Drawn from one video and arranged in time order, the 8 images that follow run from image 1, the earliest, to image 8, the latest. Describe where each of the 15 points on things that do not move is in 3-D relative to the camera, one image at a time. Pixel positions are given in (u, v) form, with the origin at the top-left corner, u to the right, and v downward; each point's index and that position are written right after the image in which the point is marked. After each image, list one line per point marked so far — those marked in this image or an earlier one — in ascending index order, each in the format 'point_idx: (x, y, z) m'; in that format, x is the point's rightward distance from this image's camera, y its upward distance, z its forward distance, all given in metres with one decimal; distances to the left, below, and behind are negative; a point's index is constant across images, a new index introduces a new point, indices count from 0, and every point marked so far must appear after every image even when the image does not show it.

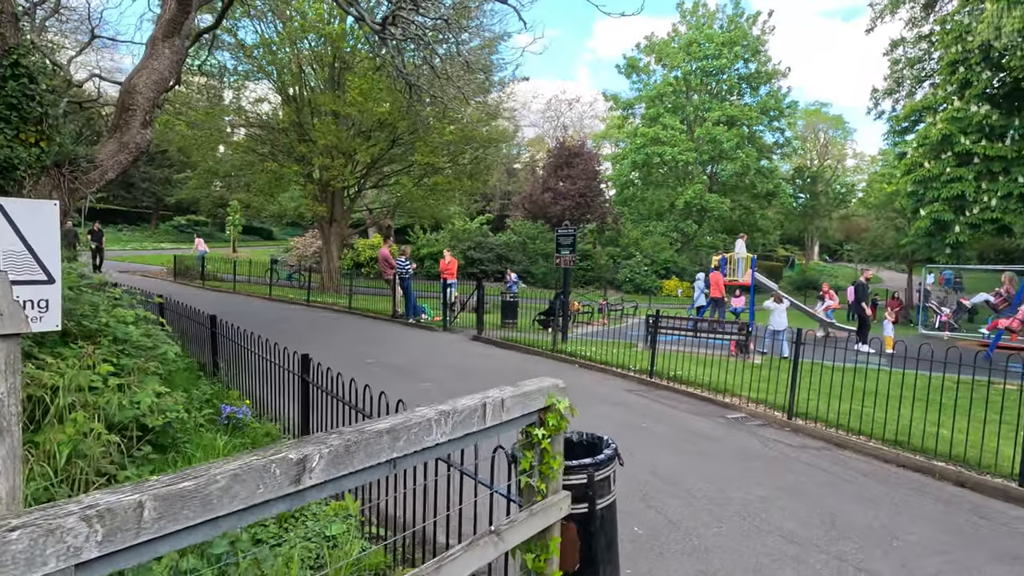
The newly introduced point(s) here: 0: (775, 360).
0: (+4.3, -1.2, +10.8) m
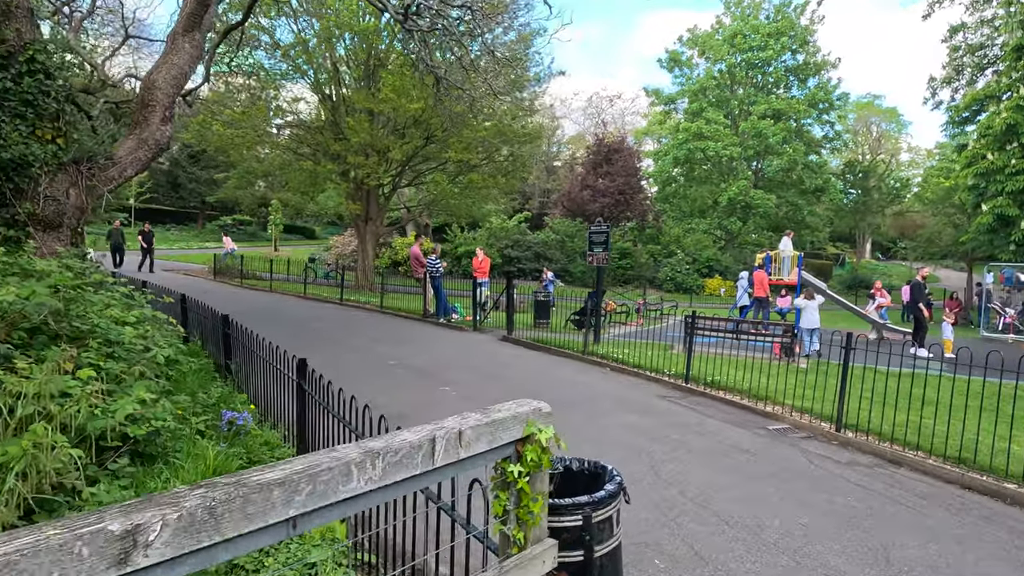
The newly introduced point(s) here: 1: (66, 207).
0: (+4.8, -1.2, +10.2) m
1: (-4.7, +0.9, +6.9) m
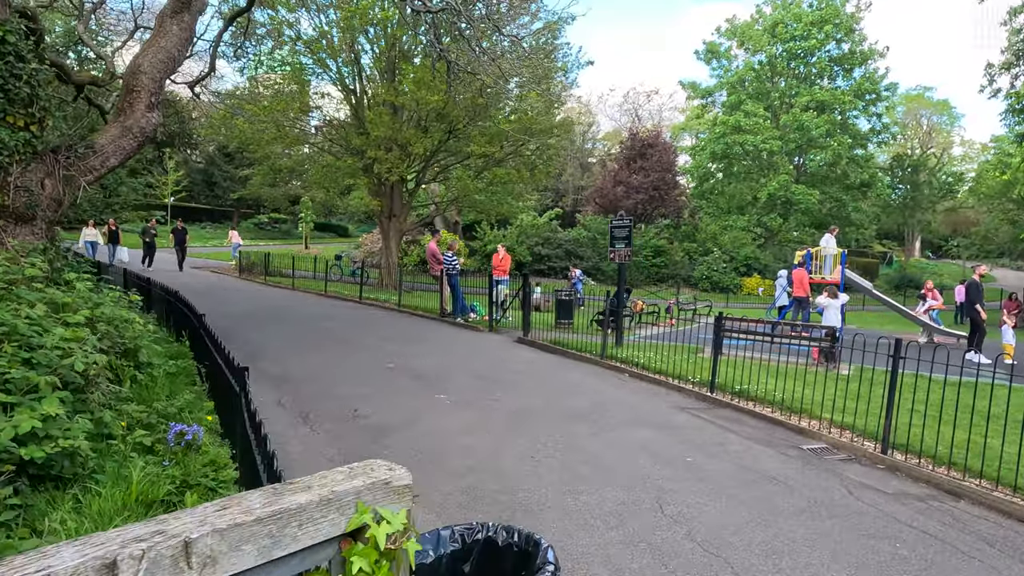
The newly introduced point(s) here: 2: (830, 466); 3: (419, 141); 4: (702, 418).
0: (+5.0, -1.2, +9.2) m
1: (-4.7, +0.9, +6.5) m
2: (+2.4, -1.3, +4.9) m
3: (-2.6, +4.2, +18.8) m
4: (+1.7, -1.2, +6.1) m
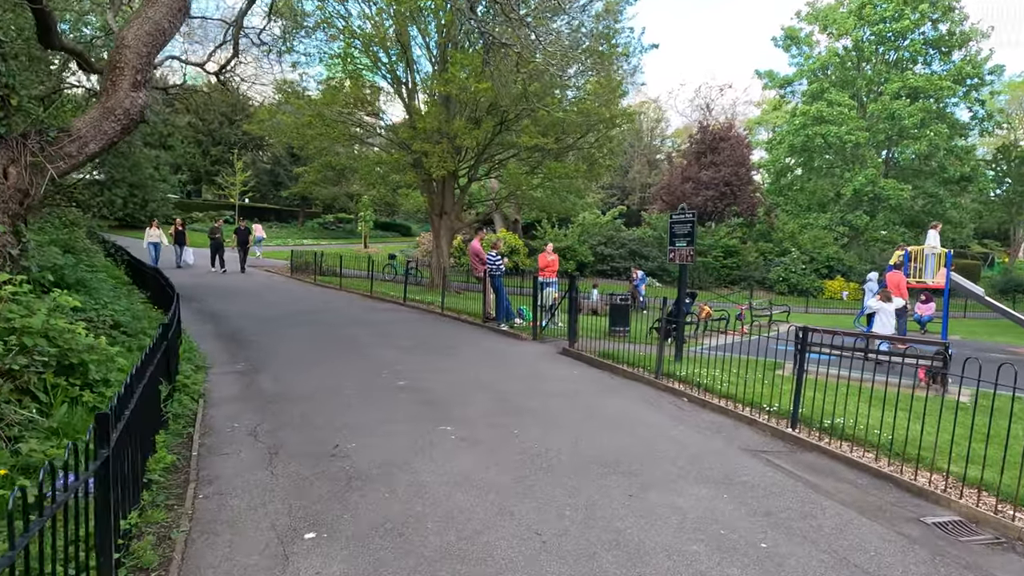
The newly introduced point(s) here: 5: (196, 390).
0: (+5.4, -1.3, +7.4) m
1: (-4.4, +0.9, +5.7) m
2: (+2.4, -1.4, +3.4) m
3: (-1.1, +4.2, +17.7) m
4: (+1.9, -1.3, +4.6) m
5: (-2.9, -0.9, +6.1) m
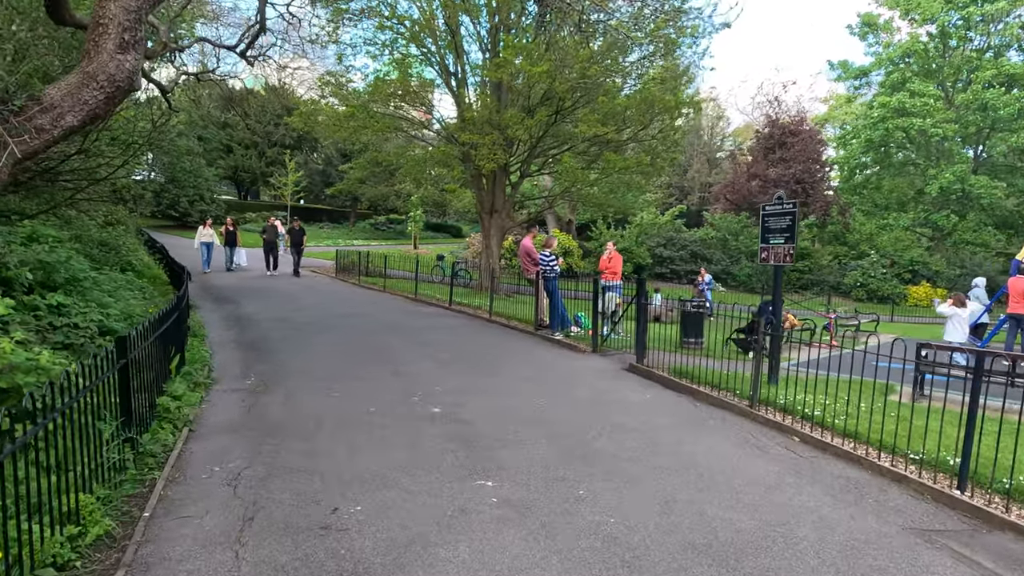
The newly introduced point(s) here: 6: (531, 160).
0: (+5.9, -1.4, +5.6) m
1: (-4.0, +0.9, +4.7) m
2: (+2.6, -1.5, +1.9) m
3: (+0.3, +4.1, +16.4) m
4: (+2.2, -1.3, +3.1) m
5: (-2.5, -1.0, +5.0) m
6: (+0.6, +3.7, +19.1) m
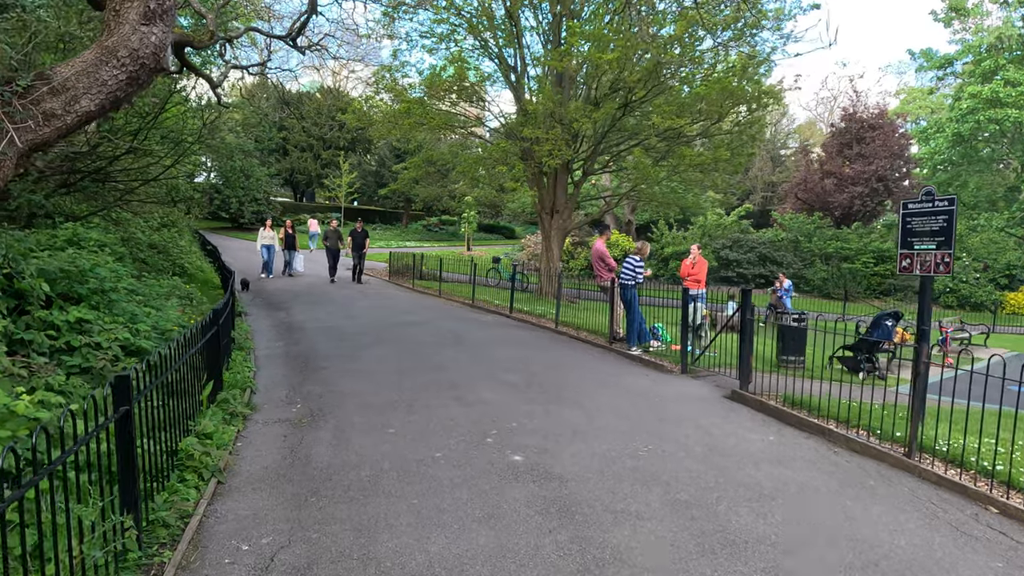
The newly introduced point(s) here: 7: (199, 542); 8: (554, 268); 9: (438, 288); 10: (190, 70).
0: (+6.6, -1.5, +4.1) m
1: (-3.4, +0.8, +3.9) m
2: (+3.0, -1.6, +0.6) m
3: (+1.8, +4.0, +15.3) m
4: (+2.7, -1.5, +1.8) m
5: (-1.9, -1.1, +4.0) m
6: (+2.2, +3.5, +17.9) m
7: (-1.5, -1.2, +3.2) m
8: (+1.2, +0.6, +18.5) m
9: (-2.0, 0.0, +18.1) m
10: (-5.2, +3.5, +10.6) m
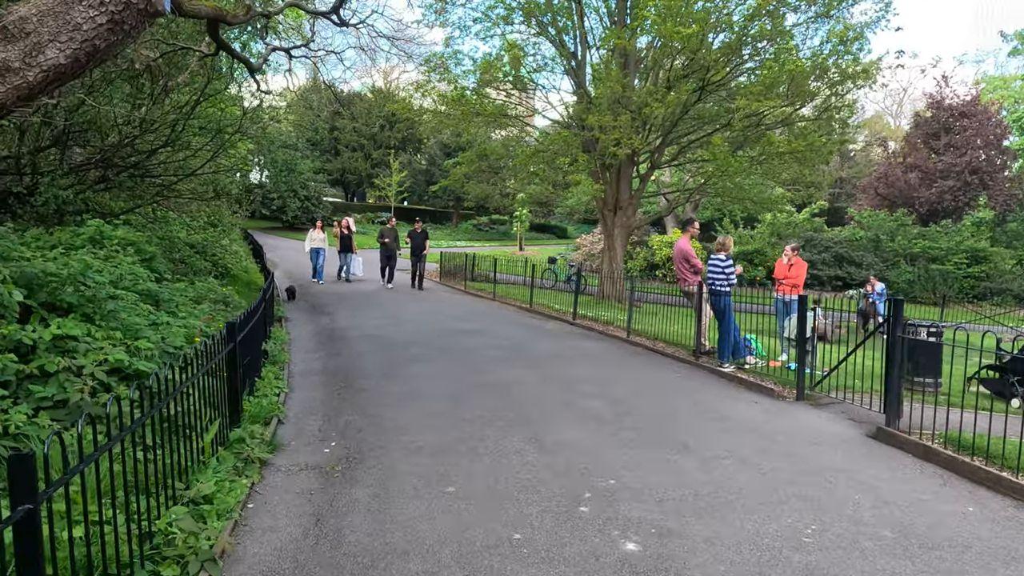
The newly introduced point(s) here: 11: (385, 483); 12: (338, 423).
0: (+7.0, -1.6, +2.3) m
1: (-2.9, +0.7, +2.9) m
2: (+3.2, -1.7, -0.9) m
3: (+3.1, +3.9, +13.8) m
4: (+3.0, -1.5, +0.4) m
5: (-1.4, -1.1, +2.9) m
6: (+3.7, +3.4, +16.4) m
7: (-1.1, -1.3, +2.0) m
8: (+2.8, +0.5, +17.1) m
9: (-0.5, -0.1, +16.9) m
10: (-4.2, +3.5, +9.7) m
11: (-0.7, -1.1, +3.8) m
12: (-1.4, -1.0, +5.1) m
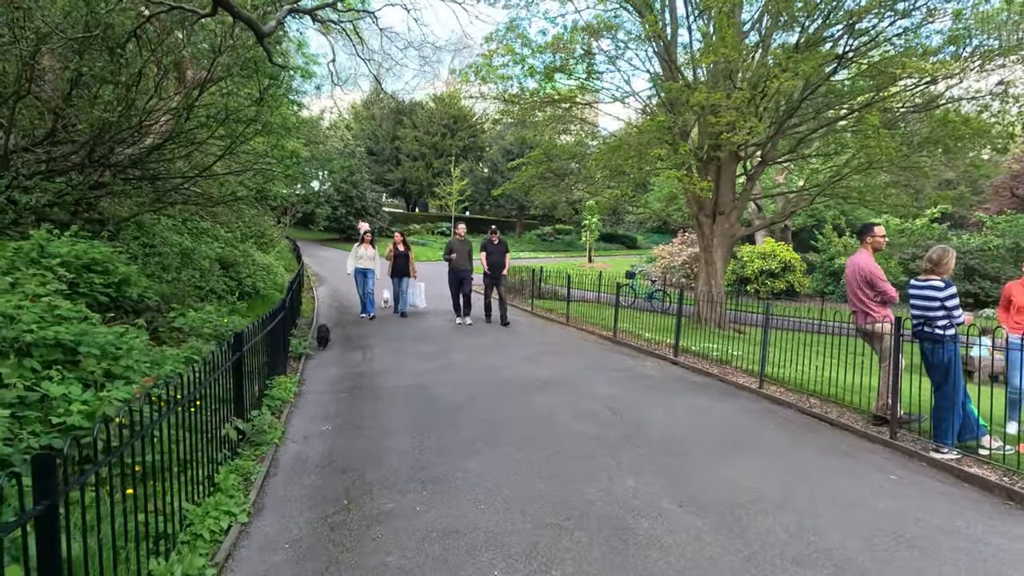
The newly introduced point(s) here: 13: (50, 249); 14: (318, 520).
0: (+7.3, -1.8, -1.0) m
1: (-2.5, +0.5, +0.5) m
2: (+3.2, -1.9, -3.9) m
3: (+4.5, +3.5, +10.9) m
4: (+3.1, -1.7, -2.6) m
5: (-1.0, -1.4, +0.3) m
6: (+5.3, +3.0, +13.4) m
7: (-0.8, -1.5, -0.5) m
8: (+4.4, 0.0, +14.2) m
9: (+1.1, -0.5, +14.2) m
10: (-3.2, +3.1, +7.5) m
11: (-0.3, -1.4, +1.2) m
12: (-0.8, -1.3, +2.6) m
13: (-4.2, +0.4, +6.0) m
14: (-1.0, -1.3, +3.6) m
